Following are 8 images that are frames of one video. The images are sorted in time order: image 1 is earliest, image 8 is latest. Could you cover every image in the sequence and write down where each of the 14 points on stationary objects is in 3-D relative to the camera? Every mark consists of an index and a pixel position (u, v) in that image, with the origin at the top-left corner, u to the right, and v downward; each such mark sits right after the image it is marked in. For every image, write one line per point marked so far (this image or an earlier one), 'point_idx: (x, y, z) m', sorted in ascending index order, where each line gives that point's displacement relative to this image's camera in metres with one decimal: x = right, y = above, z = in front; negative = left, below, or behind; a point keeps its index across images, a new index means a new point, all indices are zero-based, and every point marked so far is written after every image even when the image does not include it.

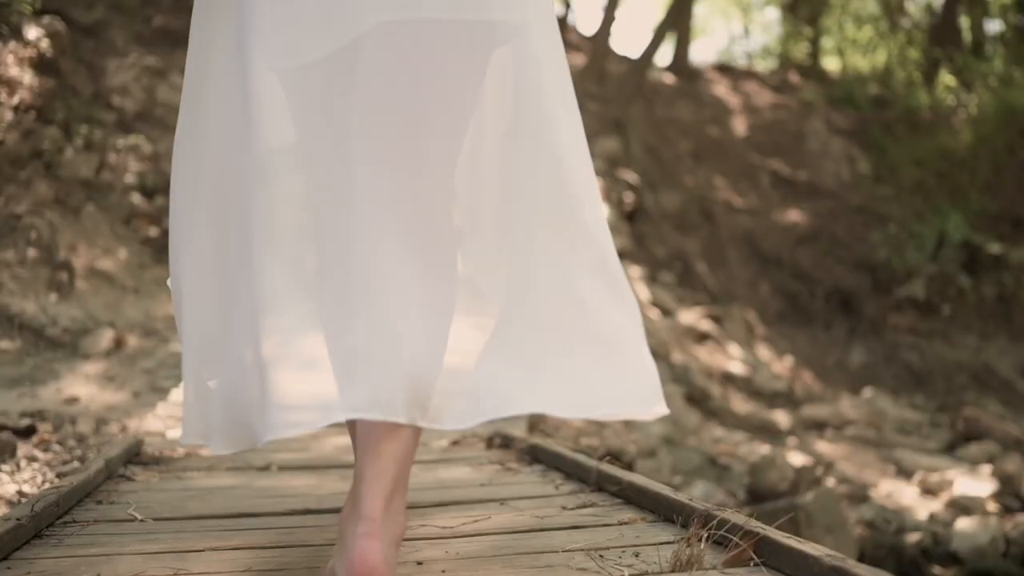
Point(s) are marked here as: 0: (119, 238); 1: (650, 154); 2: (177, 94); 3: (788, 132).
0: (-1.4, +0.2, +5.7) m
1: (+0.9, +0.9, +9.9) m
2: (-1.6, +1.0, +7.7) m
3: (+2.0, +1.0, +10.8) m
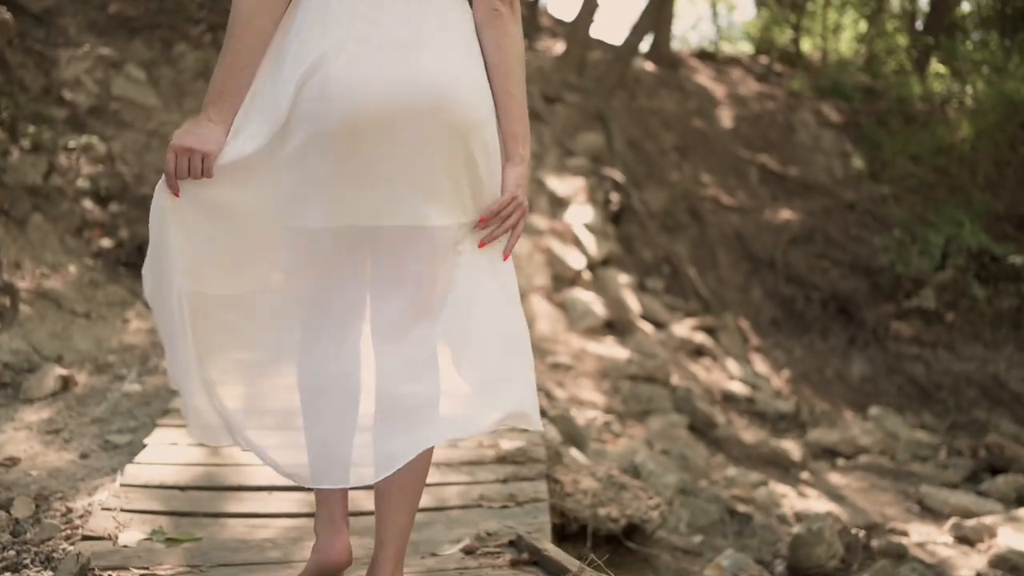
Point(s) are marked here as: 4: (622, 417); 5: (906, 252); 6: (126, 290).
0: (-1.5, +0.1, +5.3) m
1: (+0.7, +0.9, +9.5) m
2: (-1.7, +0.9, +7.2) m
3: (+1.8, +1.0, +10.3) m
4: (+0.4, -0.5, +5.1) m
5: (+2.1, +0.2, +8.3) m
6: (-1.3, 0.0, +5.1) m
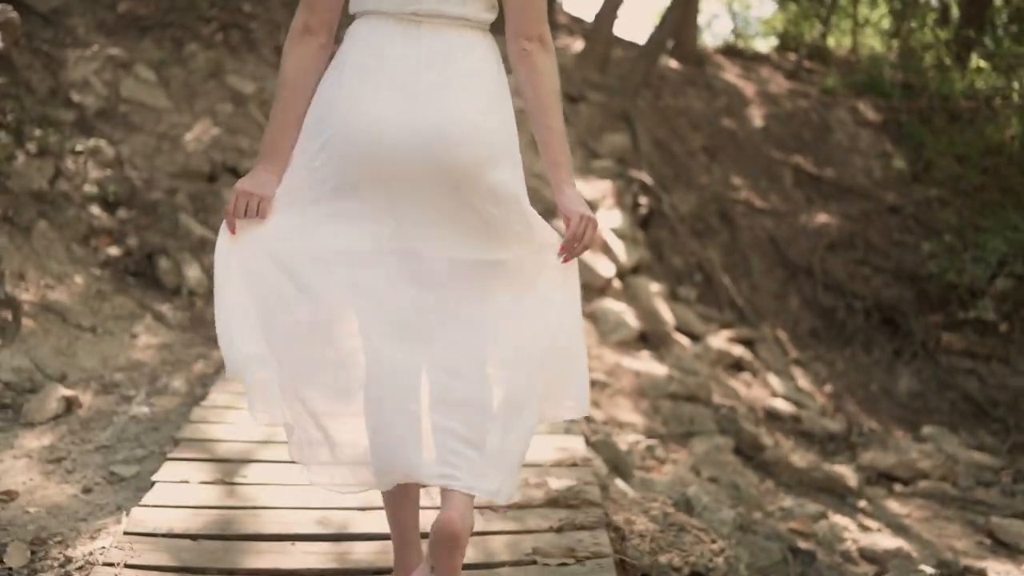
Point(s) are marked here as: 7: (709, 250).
0: (-1.4, +0.1, +5.0) m
1: (+0.9, +0.8, +9.2) m
2: (-1.6, +0.9, +6.9) m
3: (+1.9, +1.0, +10.0) m
4: (+0.5, -0.5, +4.9) m
5: (+2.2, +0.1, +8.0) m
6: (-1.2, 0.0, +4.8) m
7: (+1.0, +0.2, +8.2) m
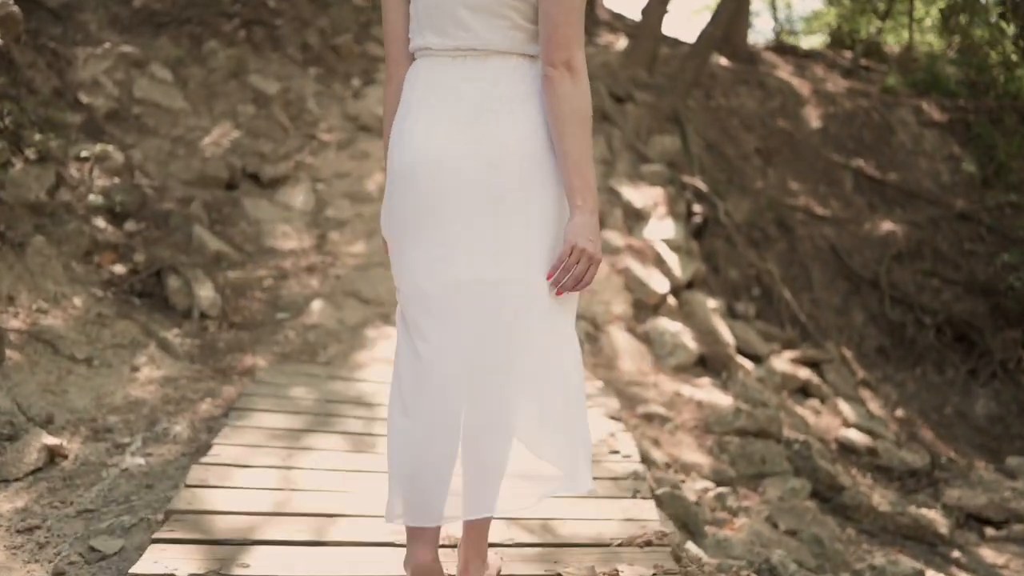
0: (-1.3, 0.0, +4.5) m
1: (+1.1, +0.8, +8.6) m
2: (-1.4, +0.8, +6.4) m
3: (+2.2, +0.9, +9.5) m
4: (+0.6, -0.5, +4.3) m
5: (+2.4, +0.1, +7.4) m
6: (-1.0, -0.1, +4.3) m
7: (+1.3, +0.1, +7.6) m
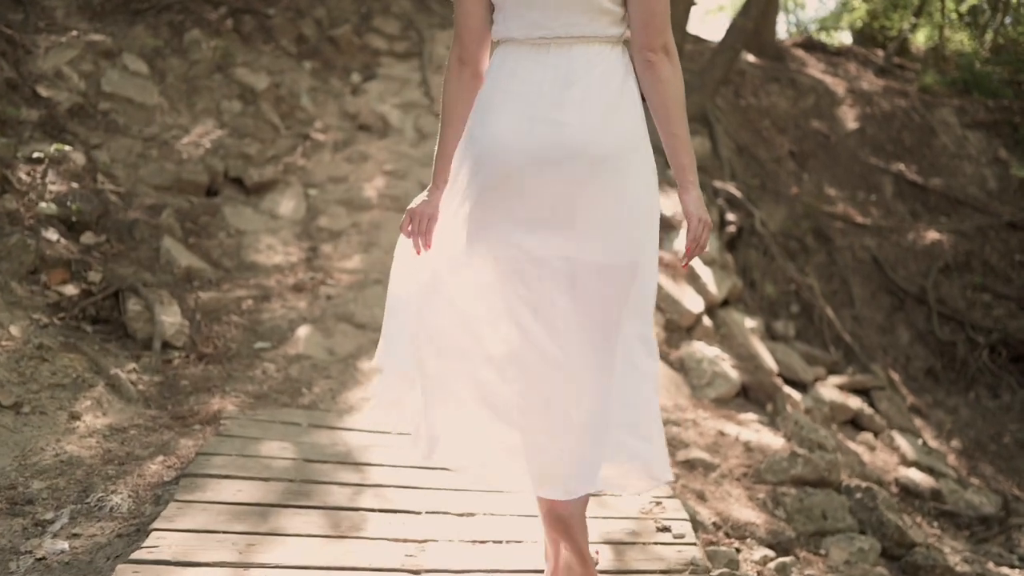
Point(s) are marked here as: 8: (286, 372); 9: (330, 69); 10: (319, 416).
0: (-1.2, 0.0, +3.8) m
1: (+1.1, +0.7, +7.9) m
2: (-1.4, +0.7, +5.7) m
3: (+2.3, +0.8, +8.8) m
4: (+0.7, -0.6, +3.6) m
5: (+2.5, 0.0, +6.7) m
6: (-1.0, -0.2, +3.6) m
7: (+1.3, +0.1, +6.9) m
8: (-0.6, -0.2, +3.8) m
9: (-0.8, +1.0, +6.9) m
10: (-0.4, -0.3, +3.4) m
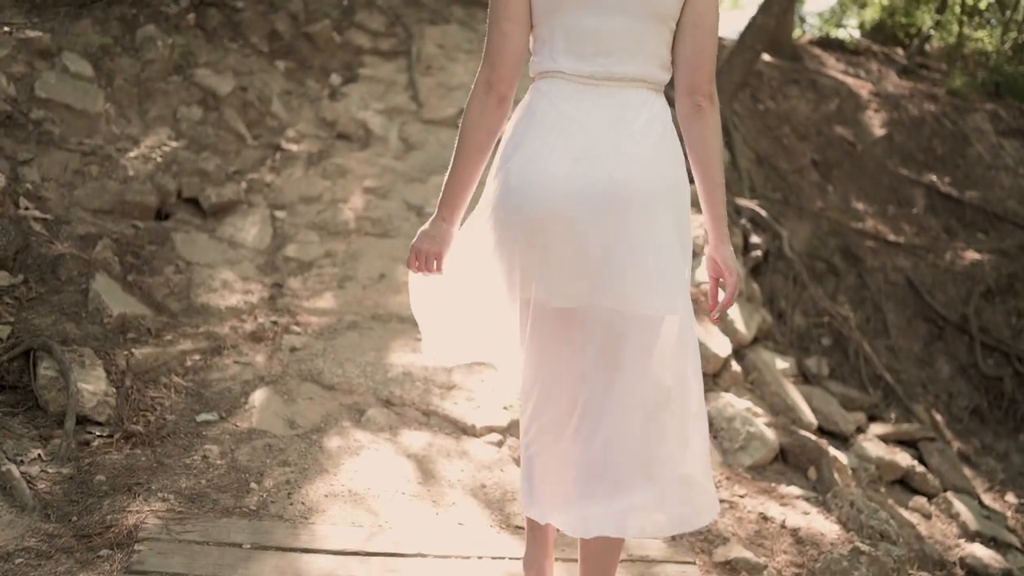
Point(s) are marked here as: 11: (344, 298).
0: (-1.2, -0.2, +3.0) m
1: (+1.1, +0.6, +7.2) m
2: (-1.4, +0.6, +4.9) m
3: (+2.2, +0.7, +8.0) m
4: (+0.7, -0.7, +2.9) m
5: (+2.5, -0.1, +6.0) m
6: (-1.0, -0.3, +2.8) m
7: (+1.3, -0.1, +6.2) m
8: (-0.6, -0.3, +3.1) m
9: (-0.8, +0.9, +6.2) m
10: (-0.4, -0.4, +2.6) m
11: (-0.5, 0.0, +4.4) m
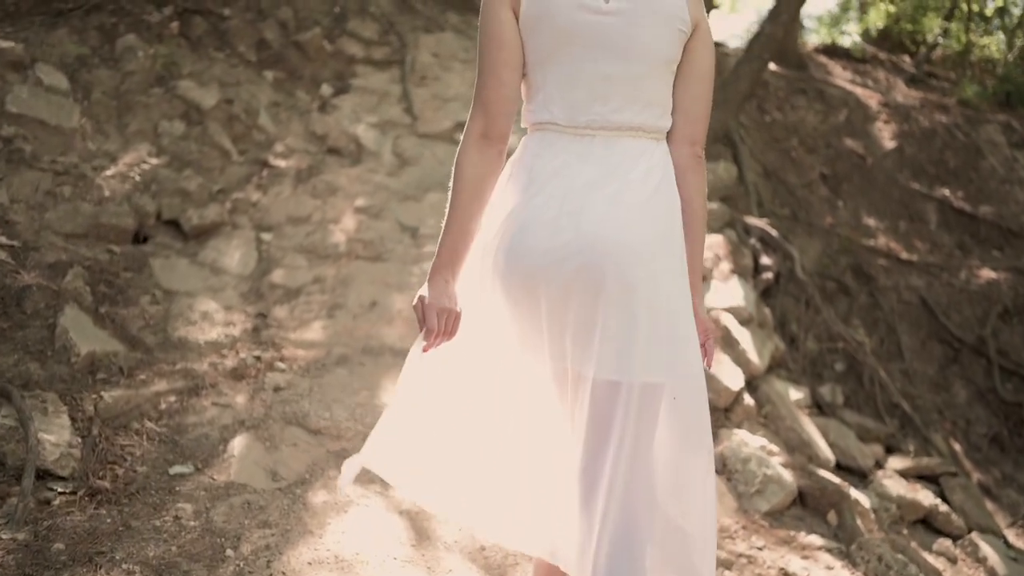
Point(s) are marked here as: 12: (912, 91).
0: (-1.2, -0.2, +2.8) m
1: (+1.1, +0.5, +6.9) m
2: (-1.4, +0.6, +4.7) m
3: (+2.2, +0.6, +7.8) m
4: (+0.7, -0.8, +2.6) m
5: (+2.5, -0.2, +5.7) m
6: (-1.0, -0.4, +2.6) m
7: (+1.3, -0.1, +5.9) m
8: (-0.5, -0.4, +2.8) m
9: (-0.8, +0.8, +5.9) m
10: (-0.4, -0.5, +2.4) m
11: (-0.5, -0.1, +4.1) m
12: (+2.2, +1.1, +8.6) m
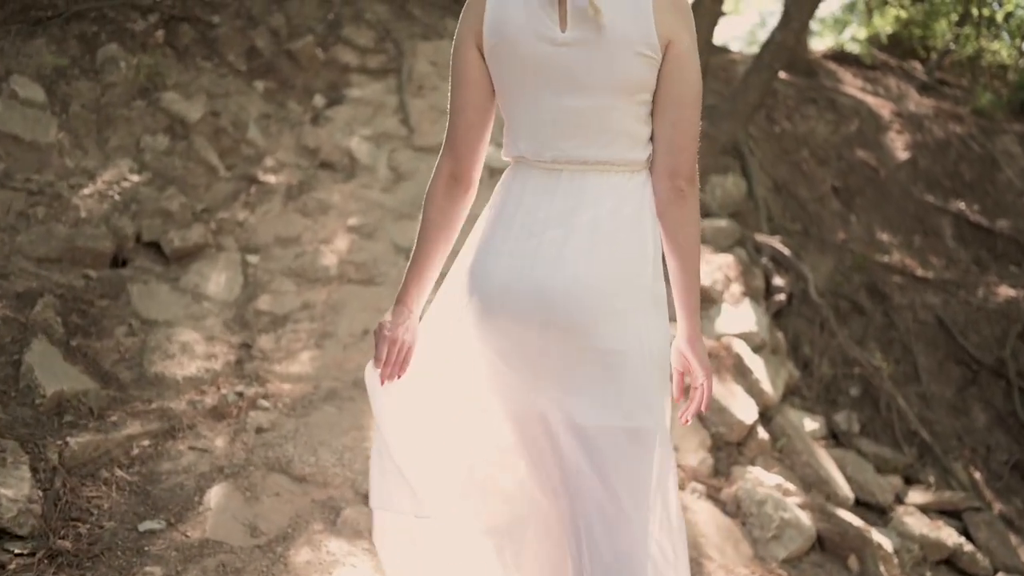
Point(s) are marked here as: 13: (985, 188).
0: (-1.2, -0.3, +2.5) m
1: (+1.1, +0.4, +6.7) m
2: (-1.4, +0.5, +4.4) m
3: (+2.2, +0.6, +7.5) m
4: (+0.7, -0.9, +2.4) m
5: (+2.5, -0.3, +5.4) m
6: (-1.0, -0.4, +2.3) m
7: (+1.3, -0.2, +5.7) m
8: (-0.5, -0.5, +2.5) m
9: (-0.8, +0.7, +5.6) m
10: (-0.4, -0.6, +2.1) m
11: (-0.5, -0.2, +3.9) m
12: (+2.2, +1.0, +8.3) m
13: (+2.3, +0.5, +7.4) m
